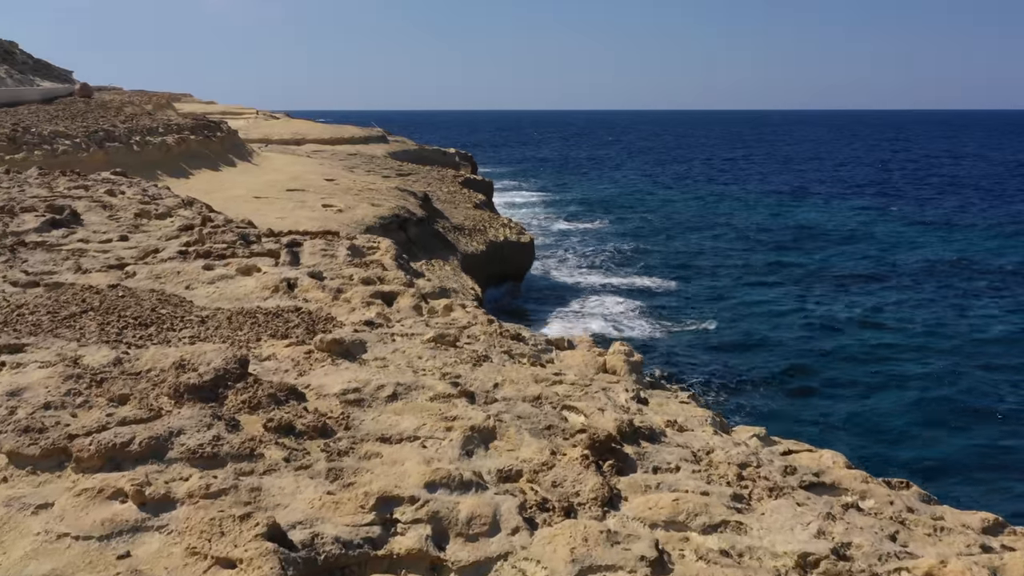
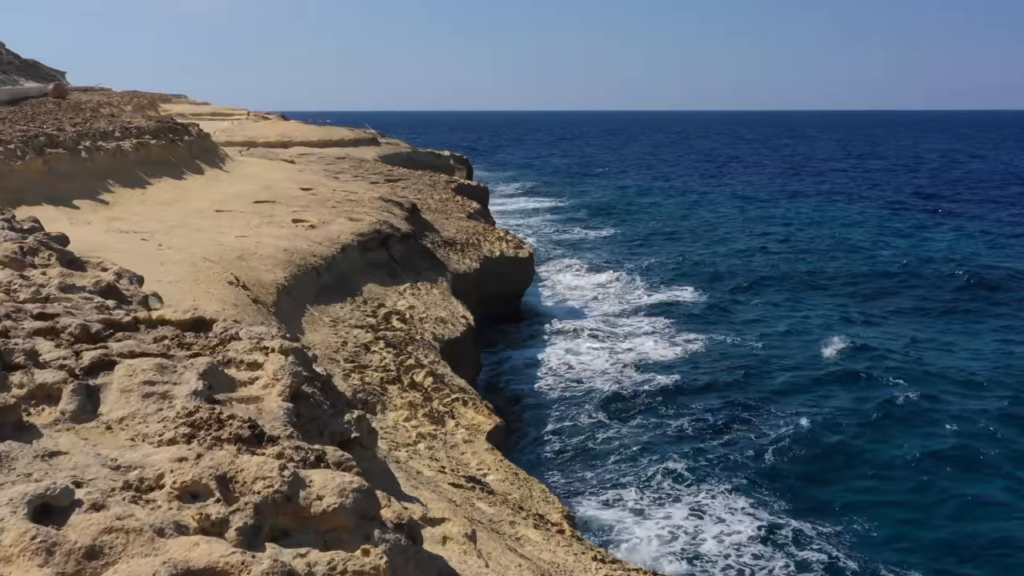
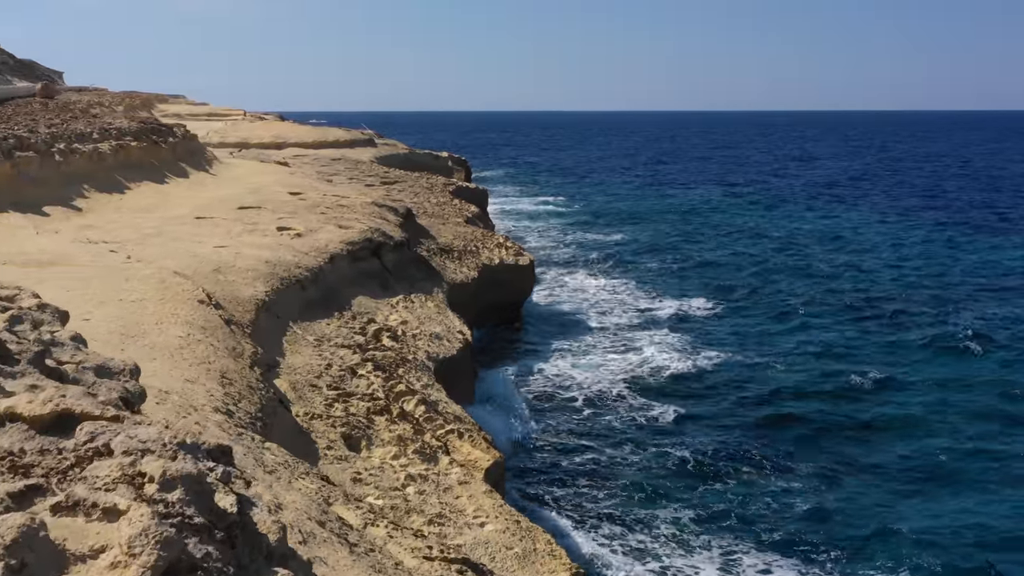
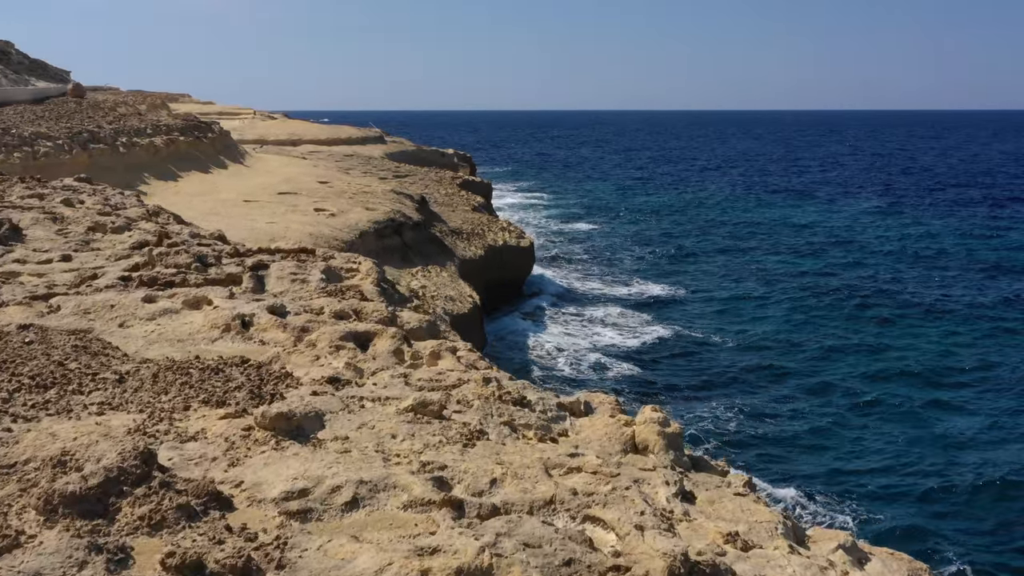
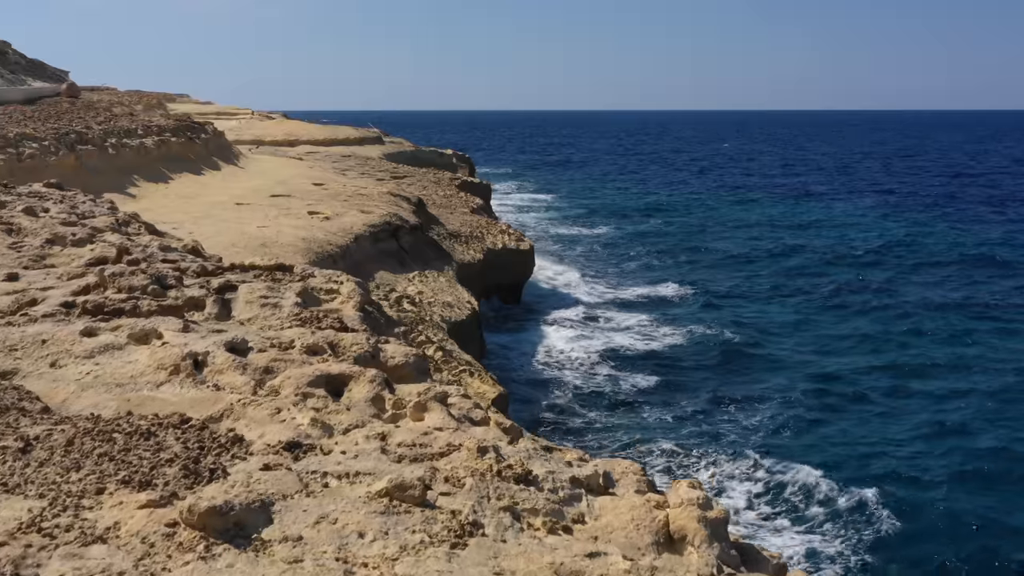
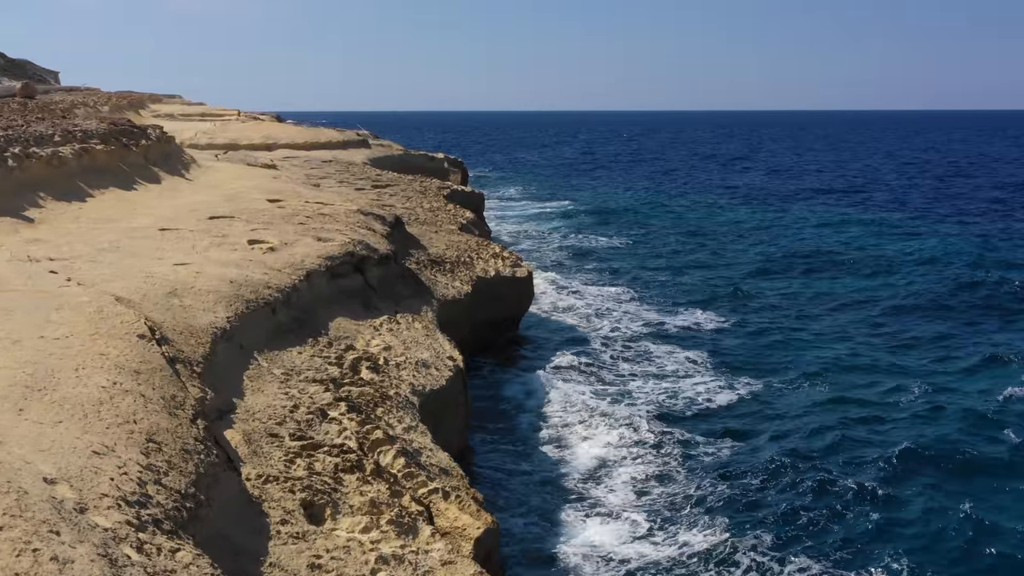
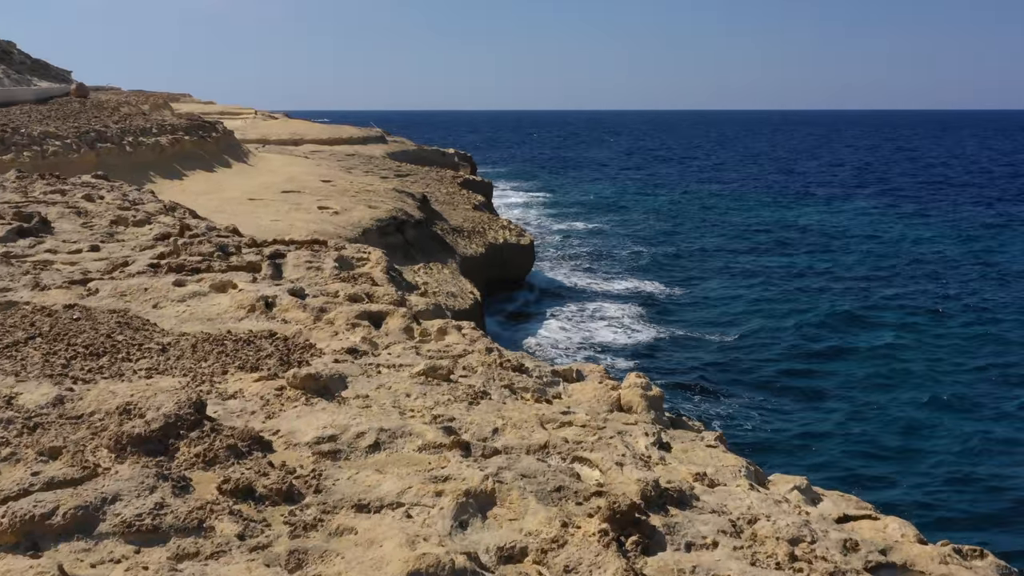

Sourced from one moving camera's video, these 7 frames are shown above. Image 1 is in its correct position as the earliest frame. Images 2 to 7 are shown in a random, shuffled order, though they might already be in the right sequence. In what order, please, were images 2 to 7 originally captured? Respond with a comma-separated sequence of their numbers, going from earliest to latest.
7, 4, 5, 2, 3, 6
